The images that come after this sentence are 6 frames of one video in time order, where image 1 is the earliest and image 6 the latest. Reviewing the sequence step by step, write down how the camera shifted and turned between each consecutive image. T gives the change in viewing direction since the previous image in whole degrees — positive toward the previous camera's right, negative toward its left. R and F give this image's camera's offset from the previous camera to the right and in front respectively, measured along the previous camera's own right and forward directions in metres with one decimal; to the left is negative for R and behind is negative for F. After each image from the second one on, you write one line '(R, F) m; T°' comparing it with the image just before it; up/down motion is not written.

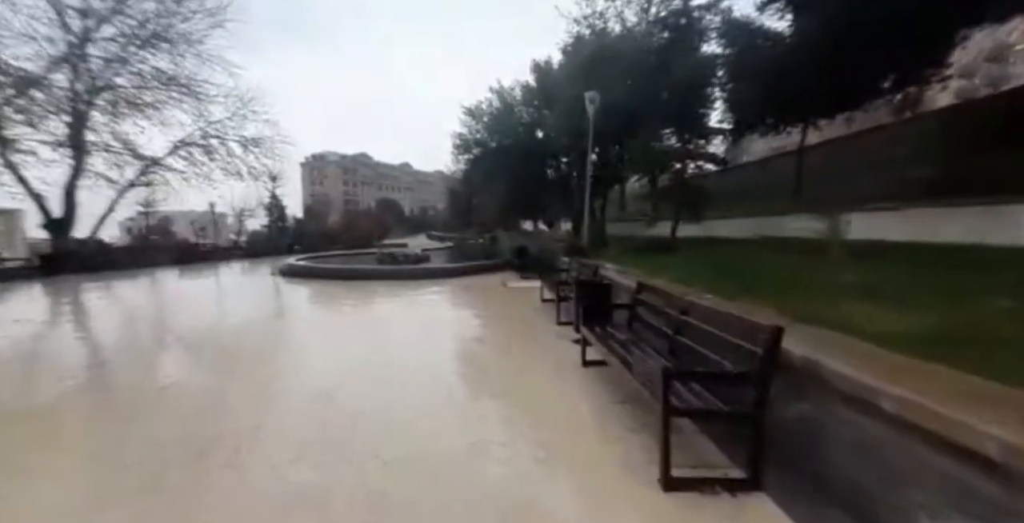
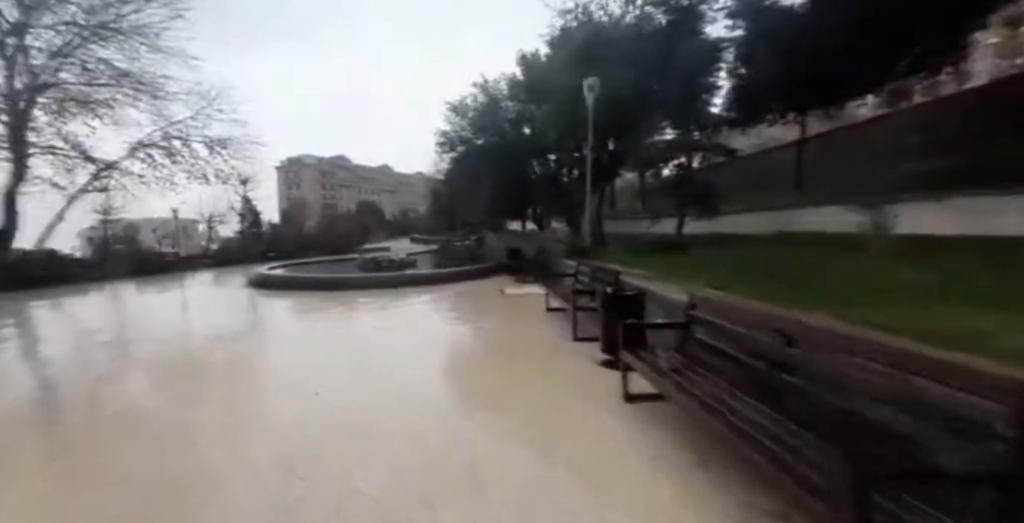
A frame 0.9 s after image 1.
(-0.2, +0.5) m; +2°
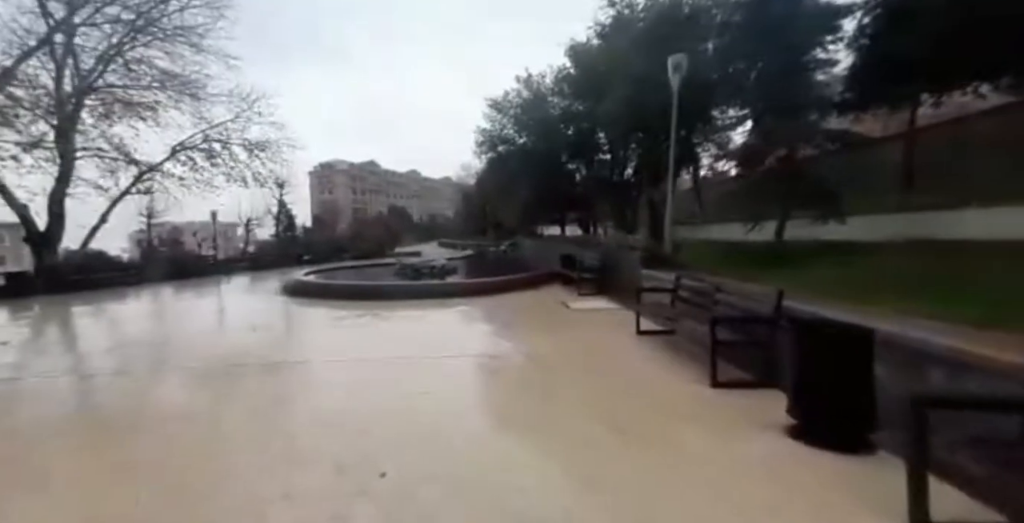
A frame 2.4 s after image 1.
(-0.5, +0.7) m; -3°
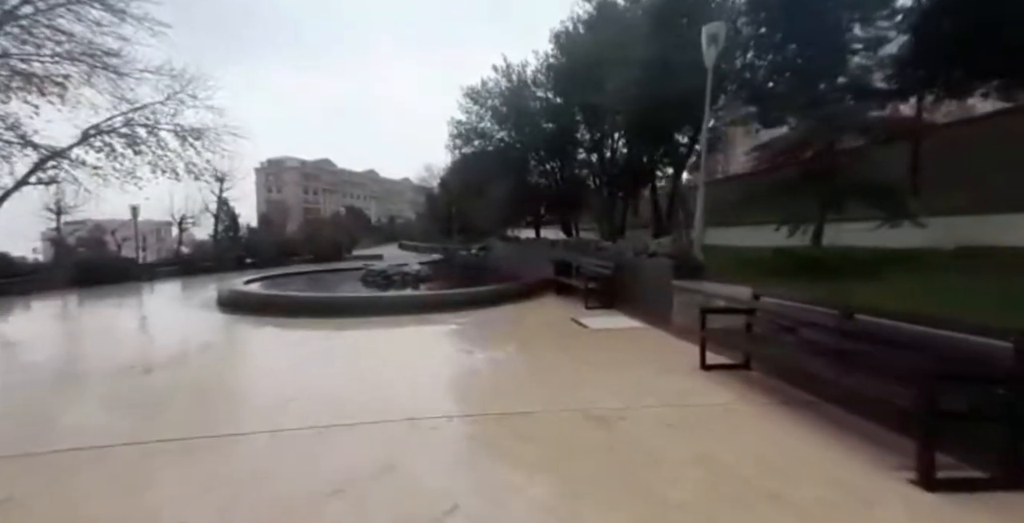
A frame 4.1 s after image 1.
(-0.4, +0.9) m; +6°
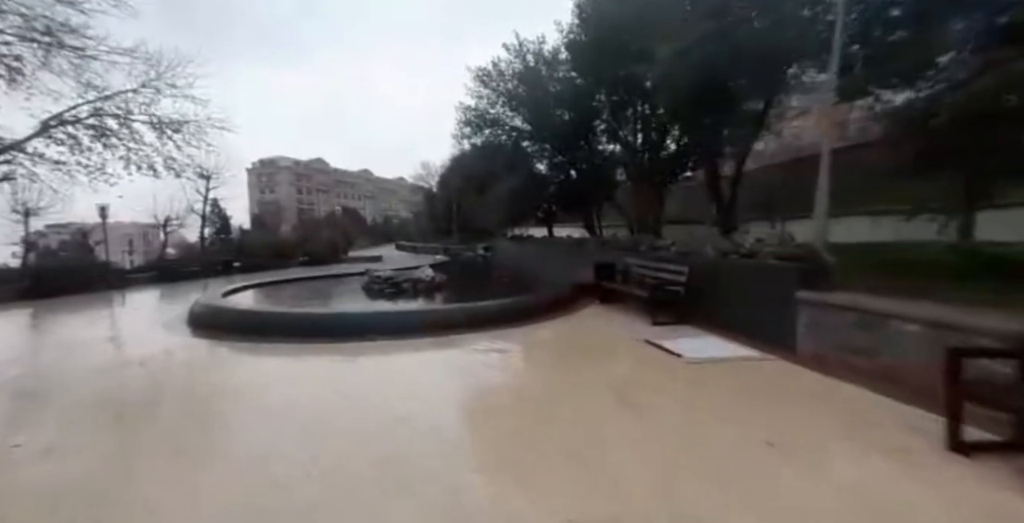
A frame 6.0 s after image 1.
(-0.5, +1.1) m; +1°
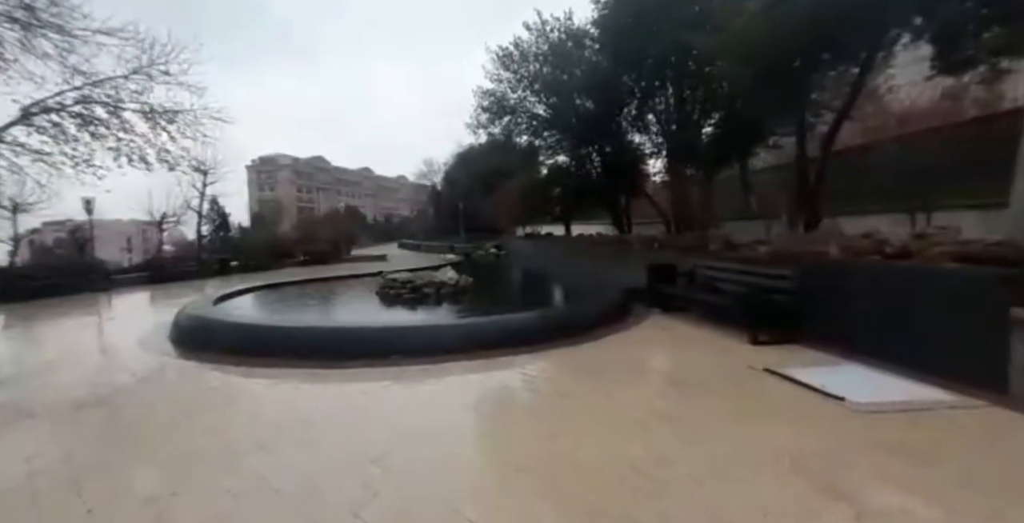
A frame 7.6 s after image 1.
(-0.5, +0.8) m; 0°
